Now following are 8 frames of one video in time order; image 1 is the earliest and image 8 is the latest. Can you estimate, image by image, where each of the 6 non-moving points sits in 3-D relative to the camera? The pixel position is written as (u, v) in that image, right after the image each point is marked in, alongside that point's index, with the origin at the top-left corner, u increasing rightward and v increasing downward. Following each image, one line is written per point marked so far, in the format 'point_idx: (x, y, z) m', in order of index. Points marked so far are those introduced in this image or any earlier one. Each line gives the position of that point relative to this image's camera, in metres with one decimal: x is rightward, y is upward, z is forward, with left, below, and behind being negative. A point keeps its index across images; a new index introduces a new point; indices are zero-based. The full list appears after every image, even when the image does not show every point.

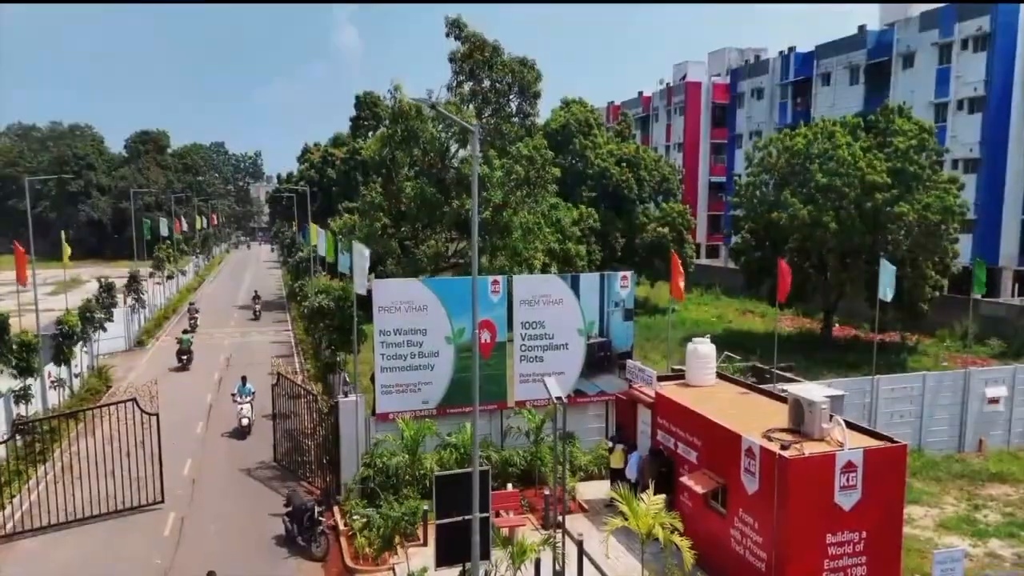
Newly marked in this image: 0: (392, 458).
0: (-2.0, -2.8, +12.7) m
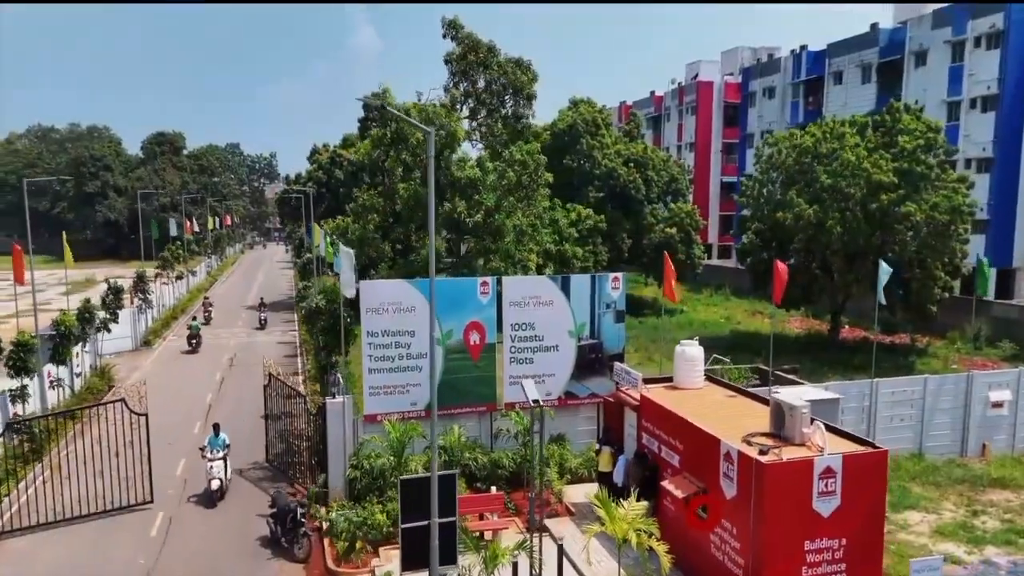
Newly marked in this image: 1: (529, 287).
0: (-2.2, -2.9, +12.7) m
1: (+0.3, 0.0, +14.2) m
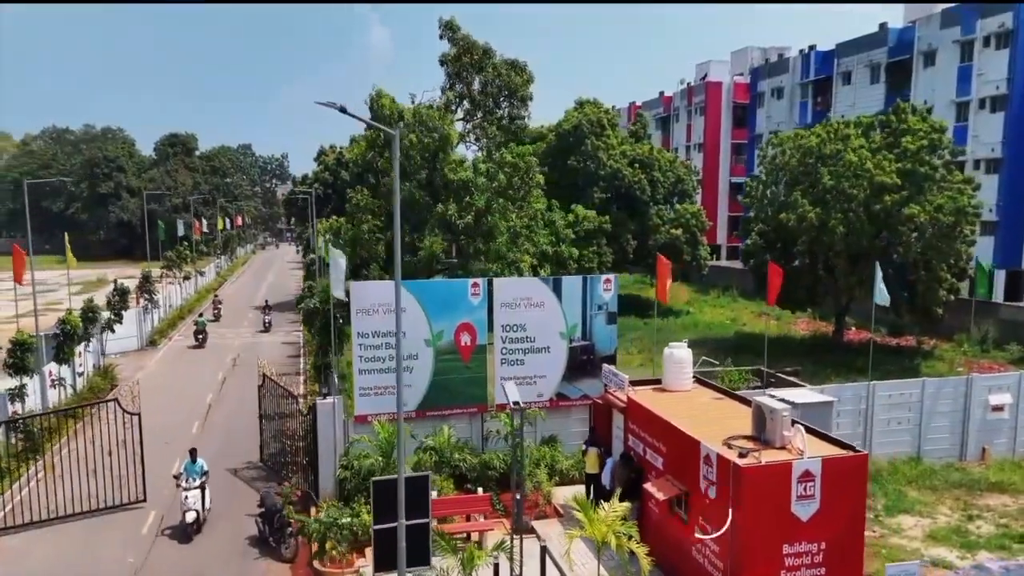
0: (-2.4, -2.9, +12.8) m
1: (+0.2, 0.0, +14.3) m
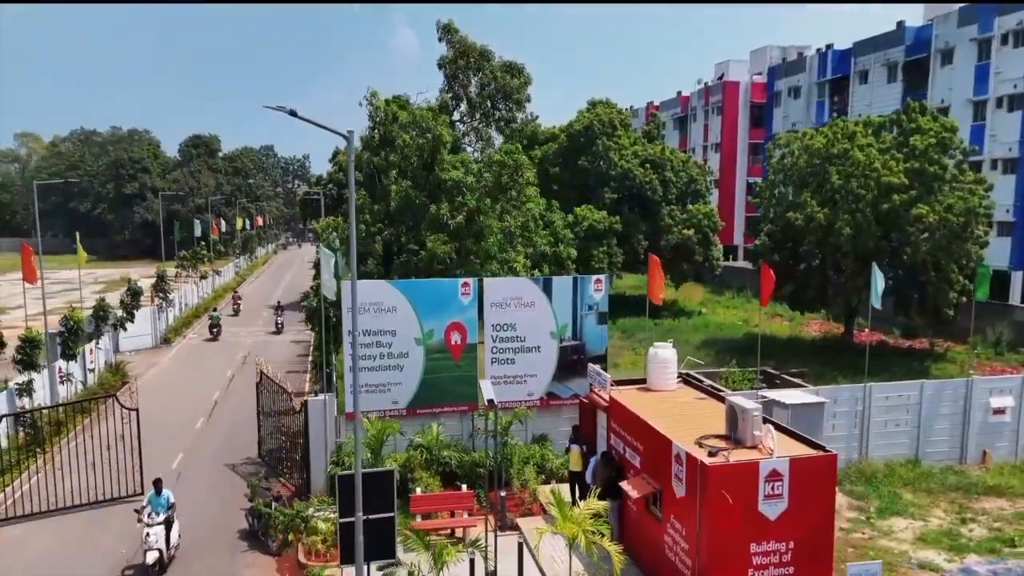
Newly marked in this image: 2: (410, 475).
0: (-2.7, -2.9, +13.0) m
1: (0.0, 0.0, +14.4) m
2: (-1.8, -3.3, +13.3) m
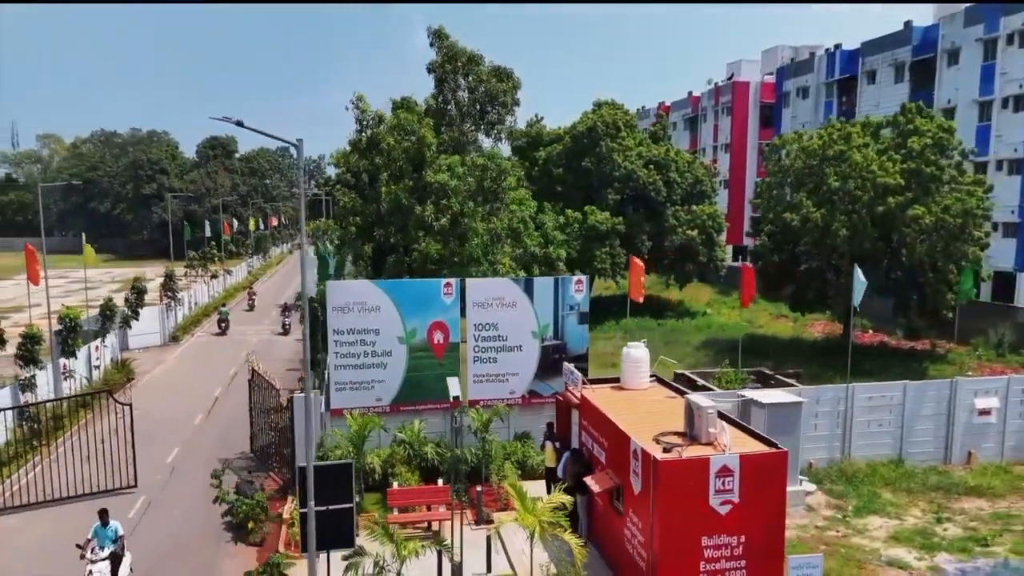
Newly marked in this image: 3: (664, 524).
0: (-3.1, -2.9, +13.4) m
1: (-0.4, 0.0, +14.8) m
2: (-2.2, -3.3, +13.7) m
3: (+1.8, -2.9, +9.2) m
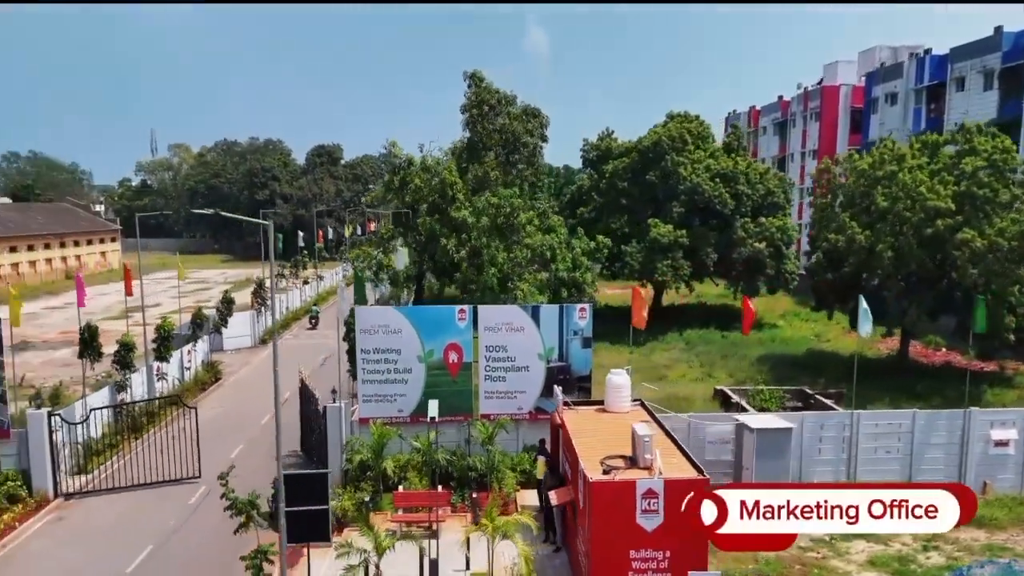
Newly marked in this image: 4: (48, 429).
0: (-3.1, -3.4, +15.5) m
1: (-0.2, -0.6, +16.4) m
2: (-2.2, -3.8, +15.6) m
3: (+1.2, -3.5, +10.6) m
4: (-9.7, -2.9, +15.9) m
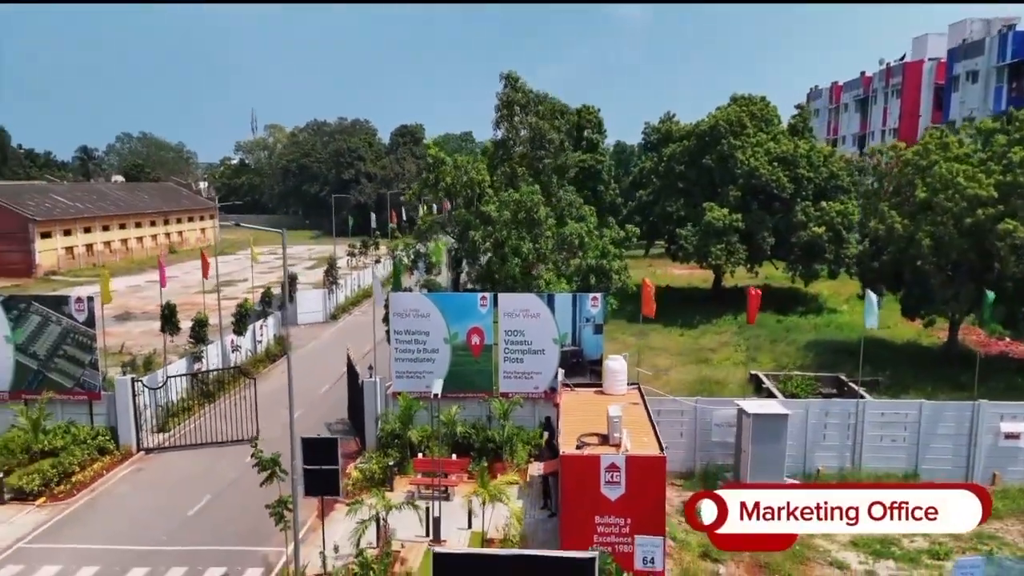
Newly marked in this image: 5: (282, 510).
0: (-2.8, -3.2, +17.4) m
1: (+0.2, -0.3, +17.9) m
2: (-1.9, -3.6, +17.5) m
3: (+0.8, -3.4, +12.2) m
4: (-9.3, -2.6, +18.6) m
5: (-3.8, -3.6, +12.5) m
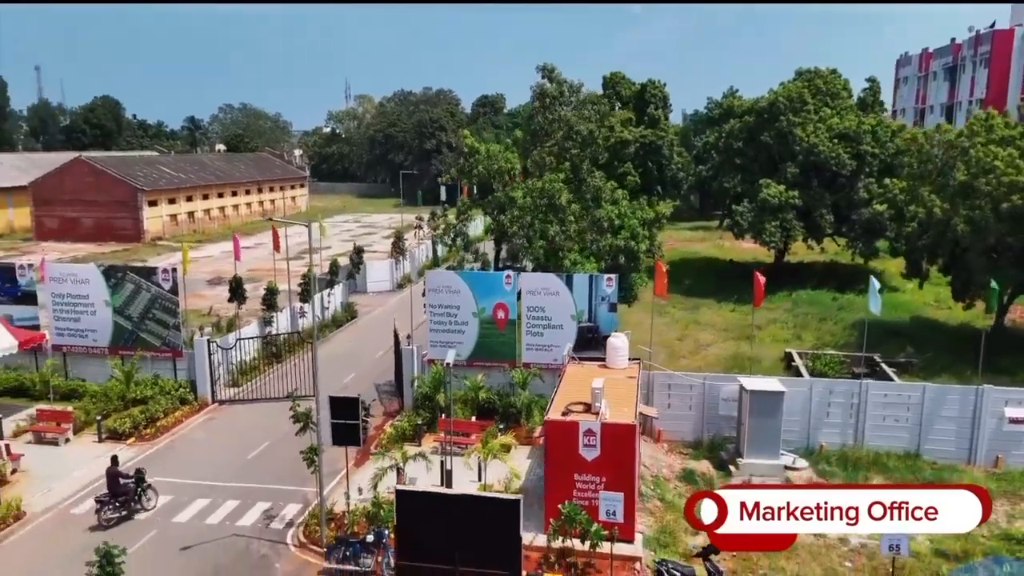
0: (-2.4, -2.6, +19.6) m
1: (+0.7, +0.2, +19.6) m
2: (-1.5, -3.0, +19.6) m
3: (+0.7, -3.2, +14.0) m
4: (-8.6, -1.8, +21.5) m
5: (-3.9, -3.3, +14.8) m
